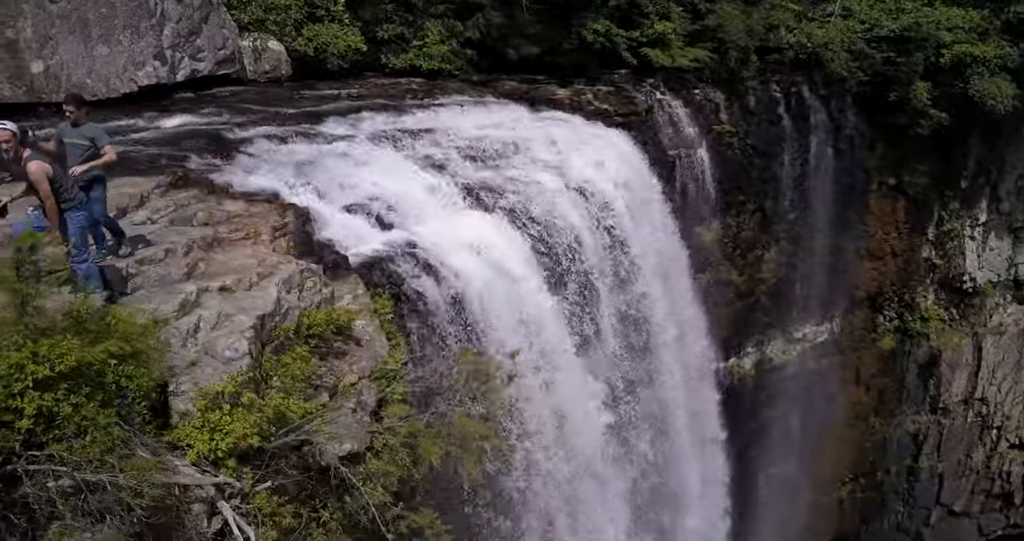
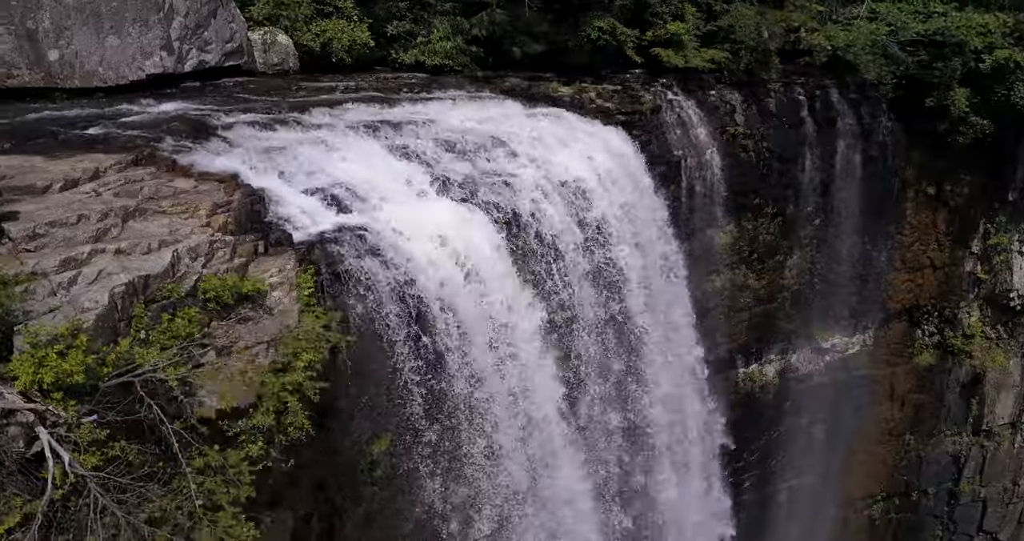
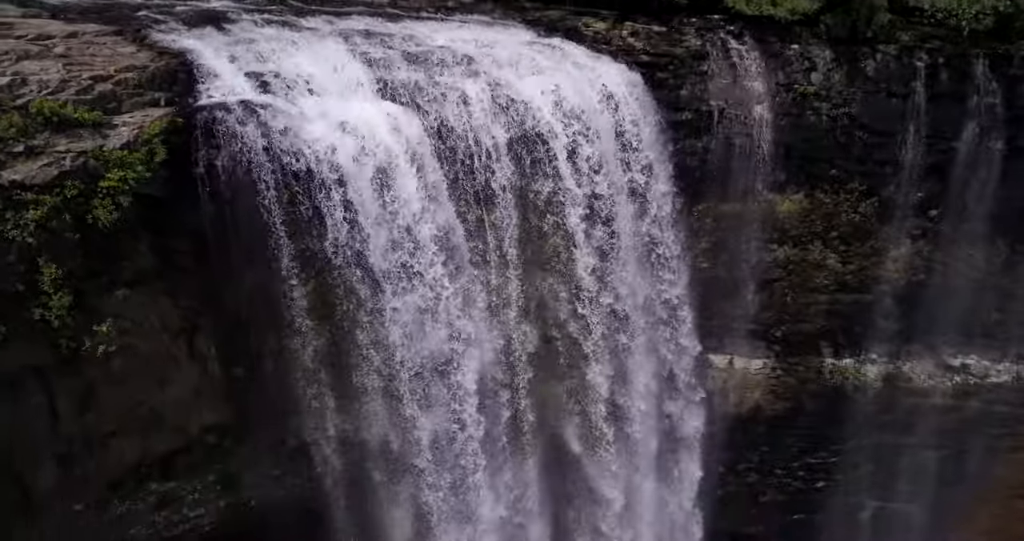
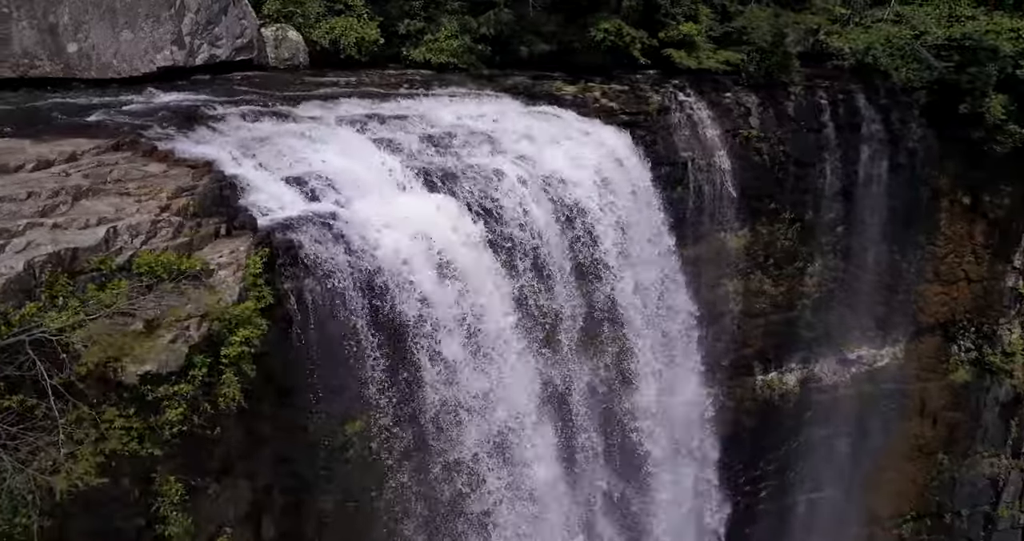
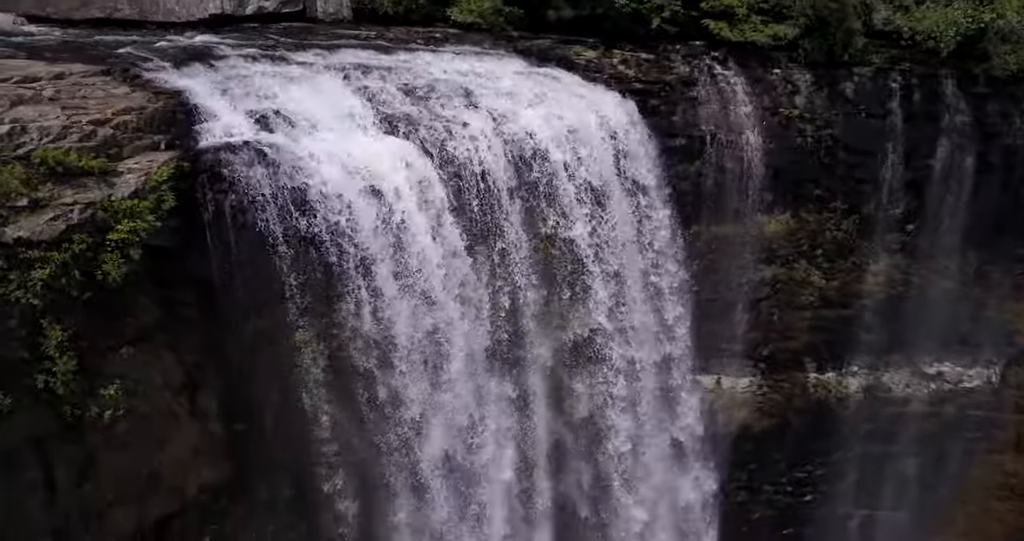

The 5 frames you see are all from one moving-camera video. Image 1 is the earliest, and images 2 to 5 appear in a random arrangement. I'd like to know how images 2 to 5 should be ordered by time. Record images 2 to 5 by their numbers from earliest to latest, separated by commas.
2, 4, 5, 3
